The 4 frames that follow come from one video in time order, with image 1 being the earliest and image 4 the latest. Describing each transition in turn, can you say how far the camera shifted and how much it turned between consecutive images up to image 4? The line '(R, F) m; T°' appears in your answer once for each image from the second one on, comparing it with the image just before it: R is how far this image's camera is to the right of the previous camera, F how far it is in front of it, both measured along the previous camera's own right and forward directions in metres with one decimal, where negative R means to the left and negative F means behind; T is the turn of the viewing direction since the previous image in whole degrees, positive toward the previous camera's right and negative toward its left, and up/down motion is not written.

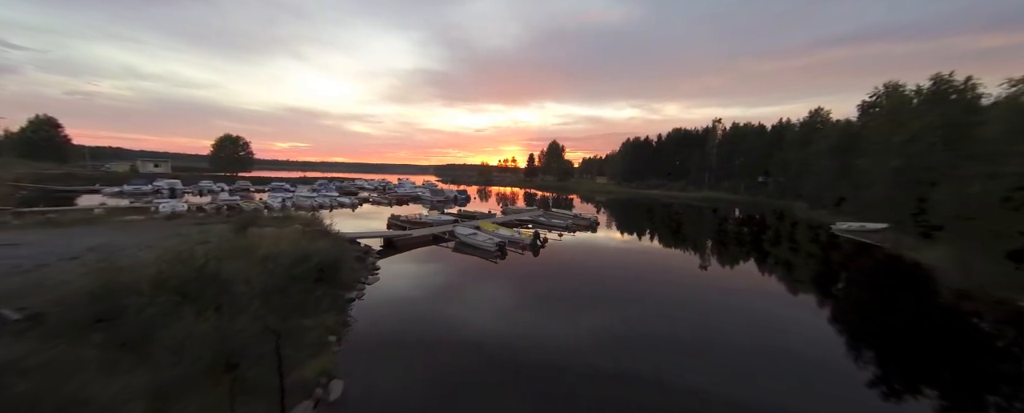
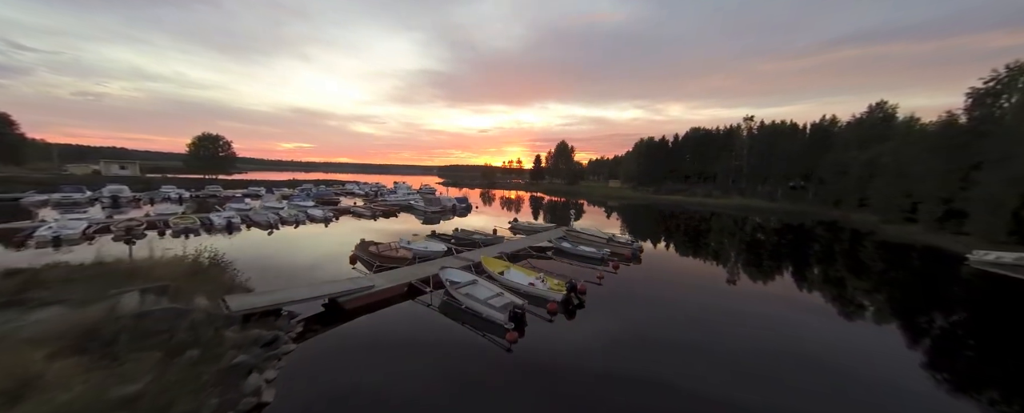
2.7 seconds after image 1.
(-0.7, +7.1) m; -1°
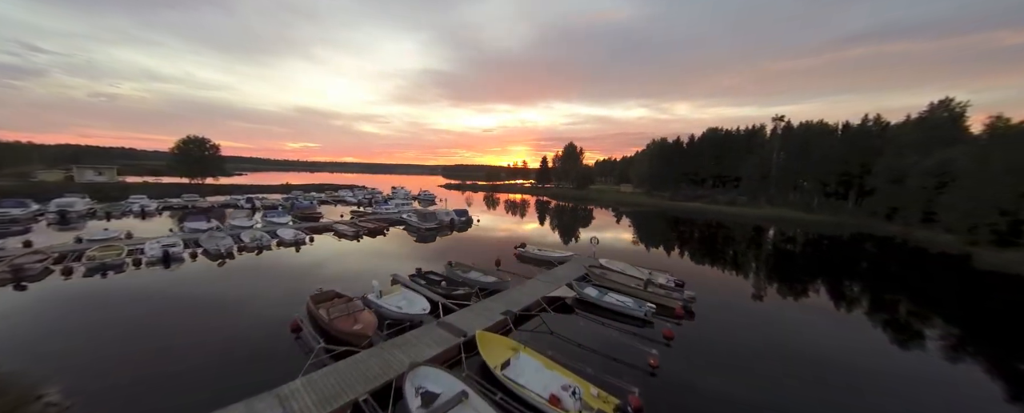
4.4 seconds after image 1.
(-0.2, +5.0) m; -1°
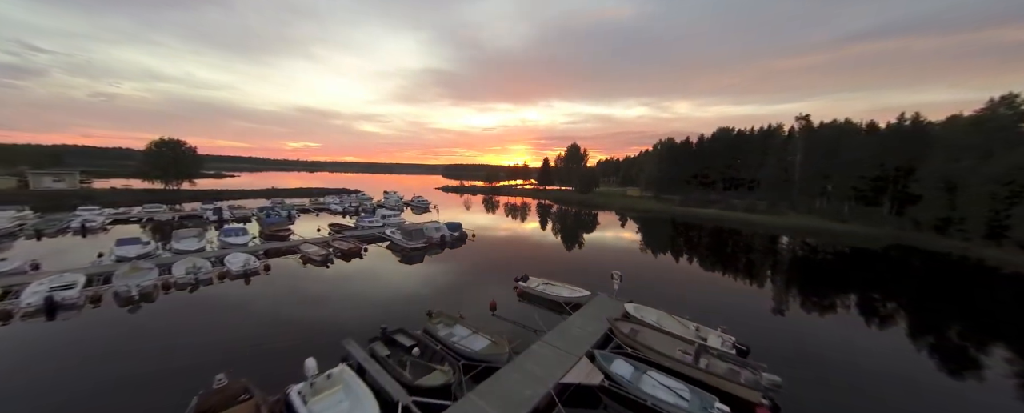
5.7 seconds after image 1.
(+0.1, +4.7) m; 0°
